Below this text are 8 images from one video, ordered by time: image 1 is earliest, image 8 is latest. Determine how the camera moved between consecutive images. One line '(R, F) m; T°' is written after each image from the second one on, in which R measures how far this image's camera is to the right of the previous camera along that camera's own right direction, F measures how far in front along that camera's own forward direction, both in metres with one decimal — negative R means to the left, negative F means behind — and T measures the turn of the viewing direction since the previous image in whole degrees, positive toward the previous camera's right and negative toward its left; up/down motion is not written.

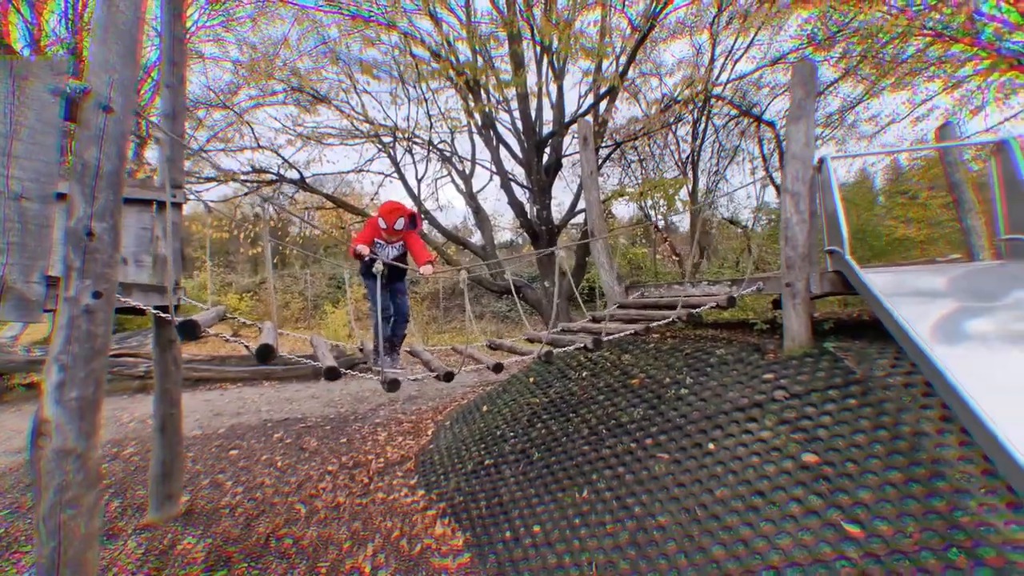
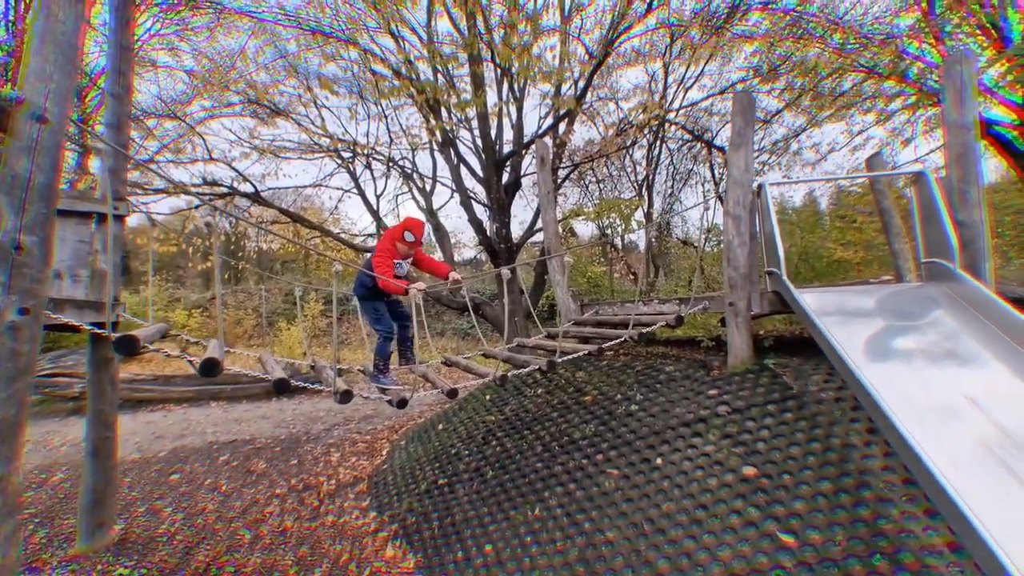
(+0.1, 0.0) m; +4°
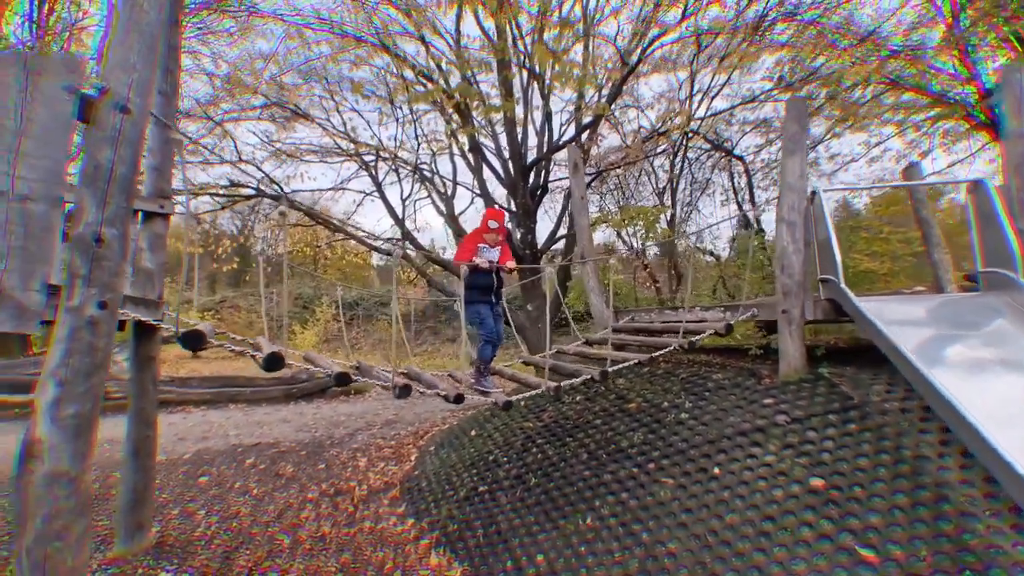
(-0.4, +0.1) m; 0°
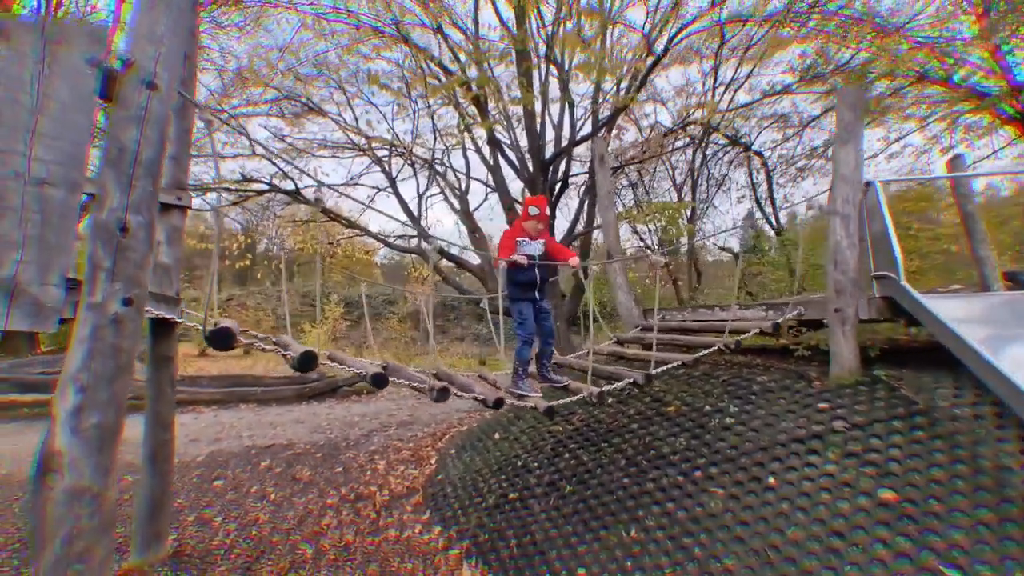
(-0.2, +0.2) m; 0°
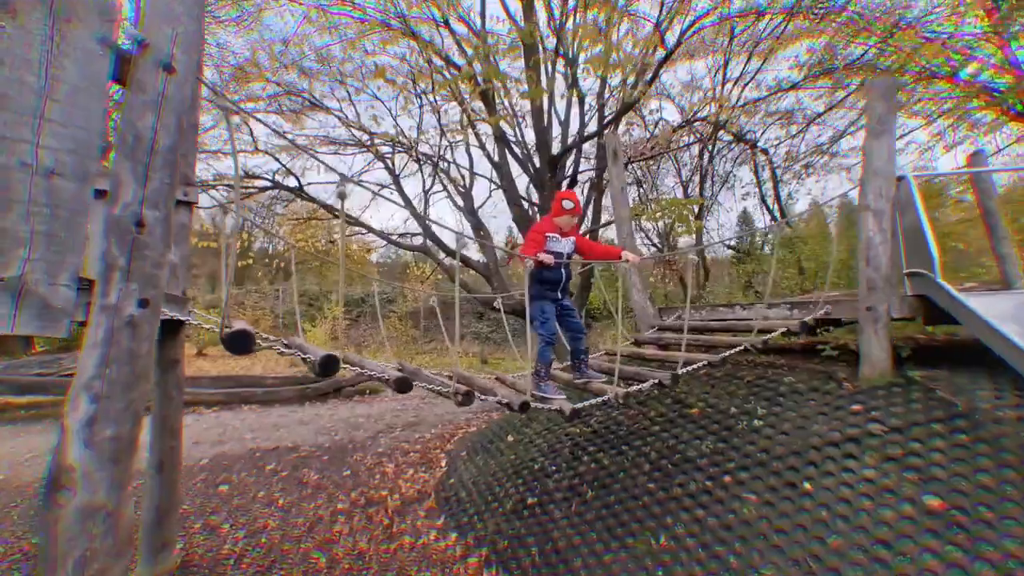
(-0.2, +0.1) m; 0°
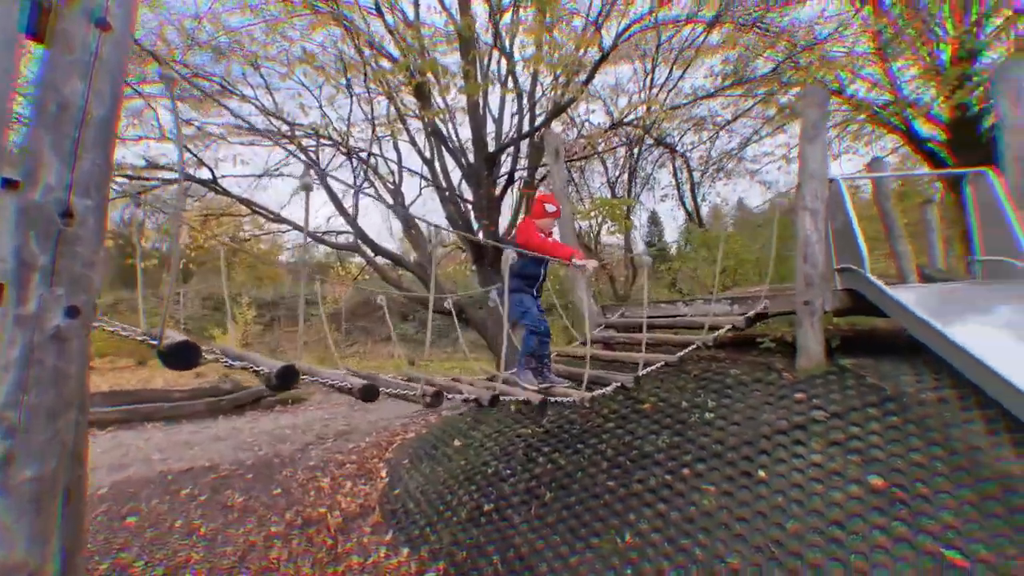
(-0.3, +0.2) m; +9°
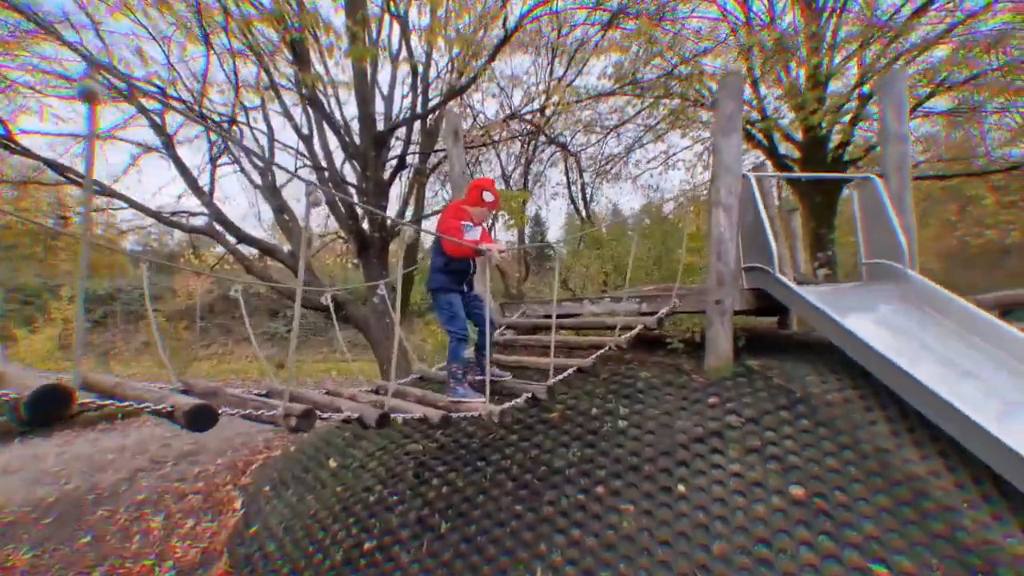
(-0.1, +0.6) m; +13°
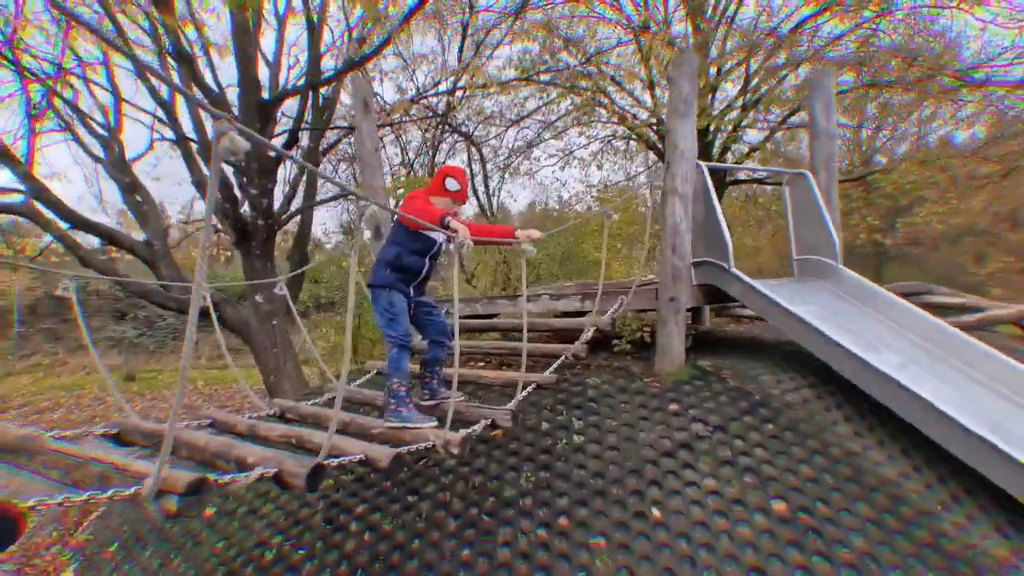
(-0.3, +0.6) m; +12°
